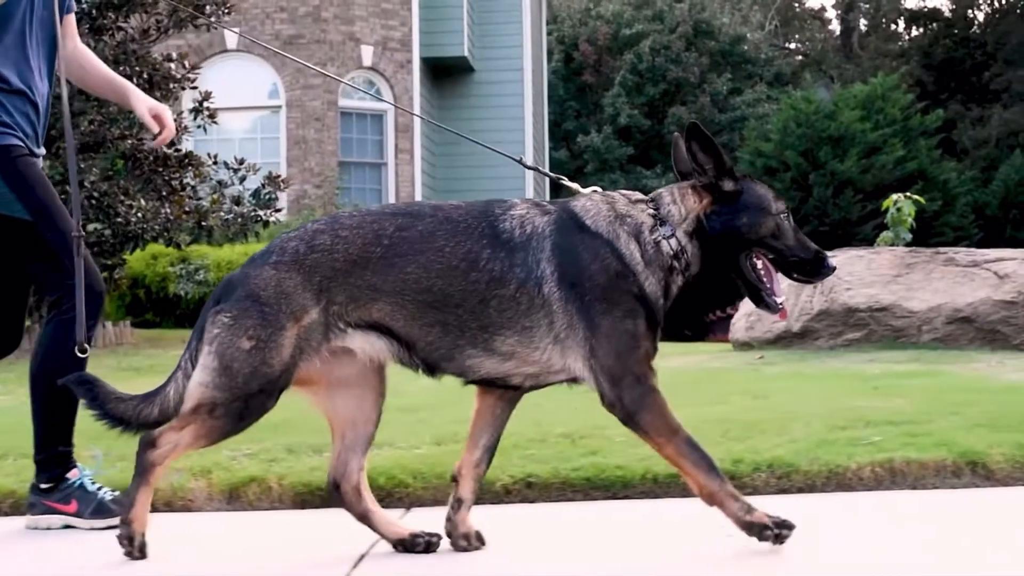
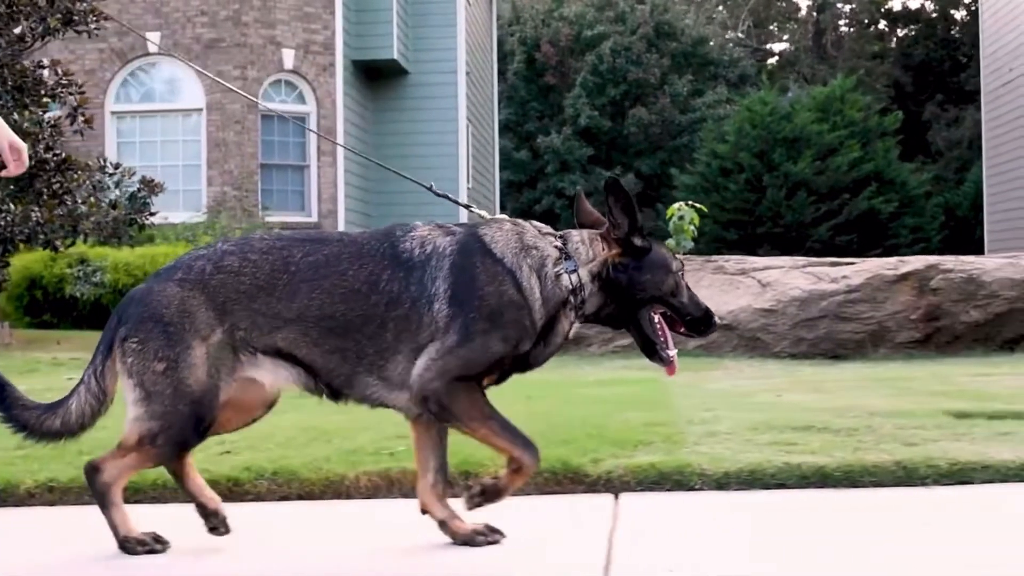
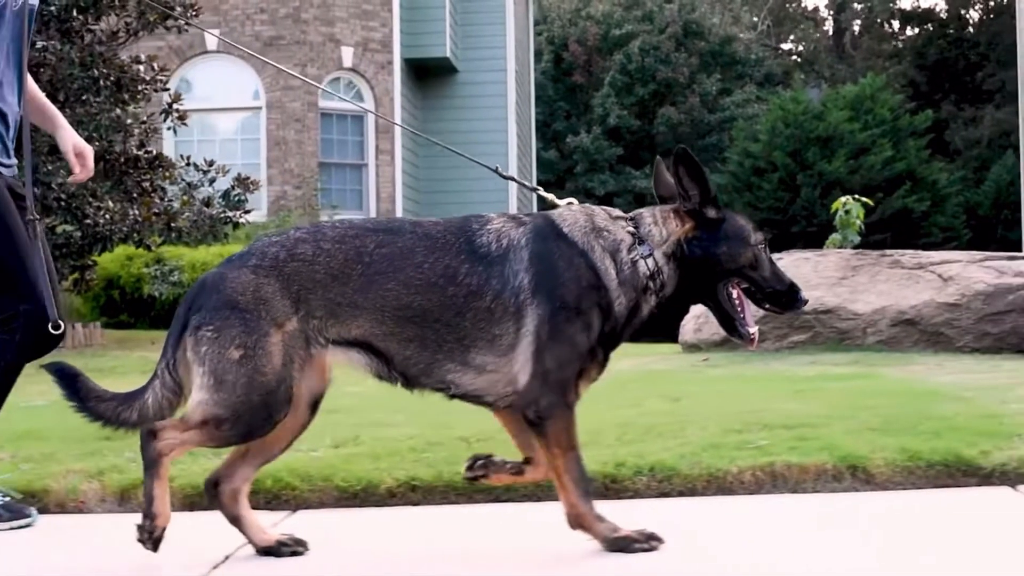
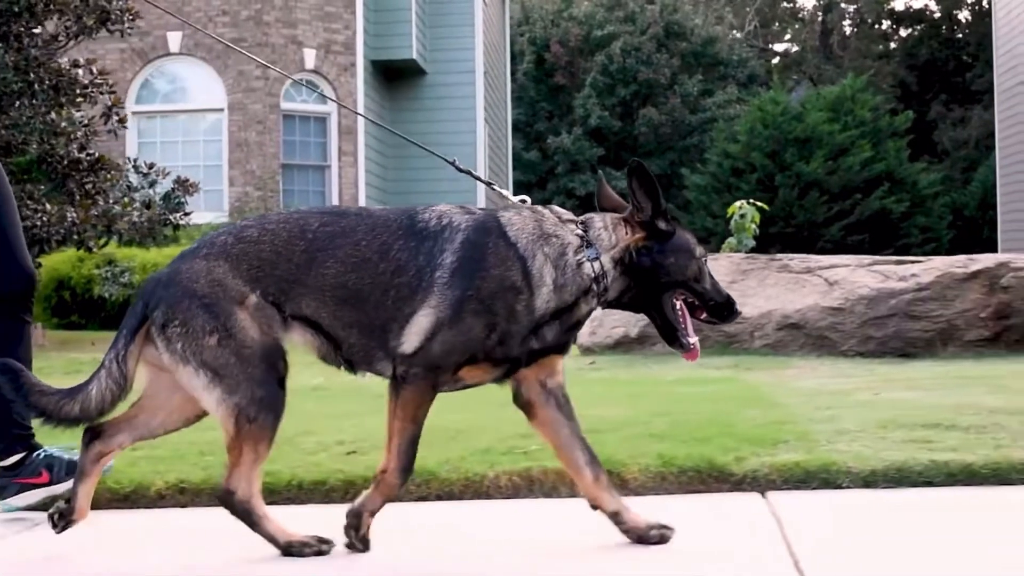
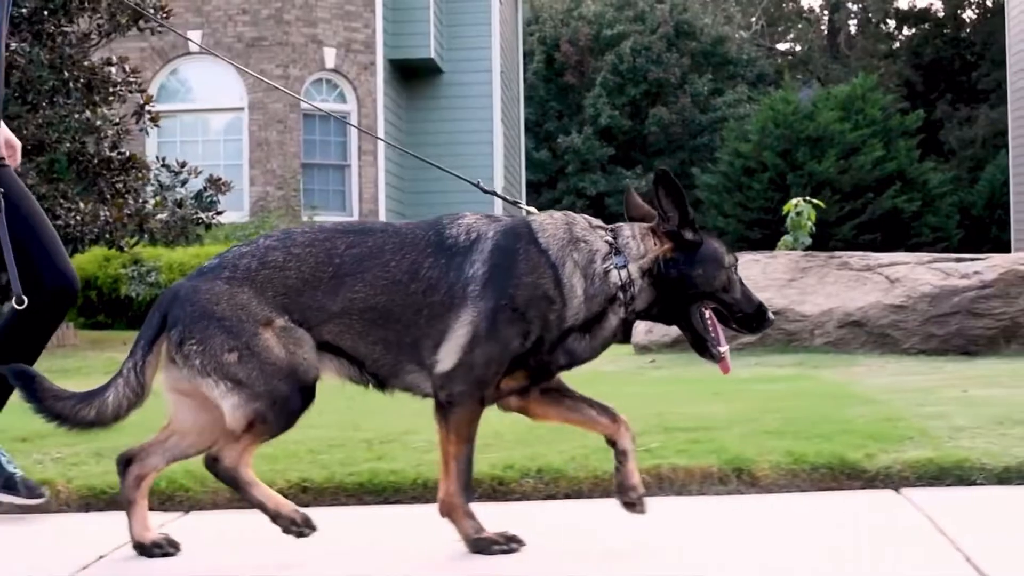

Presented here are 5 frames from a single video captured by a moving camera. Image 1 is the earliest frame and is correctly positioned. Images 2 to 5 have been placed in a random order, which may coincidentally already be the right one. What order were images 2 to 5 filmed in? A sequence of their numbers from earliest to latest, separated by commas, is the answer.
3, 5, 4, 2
